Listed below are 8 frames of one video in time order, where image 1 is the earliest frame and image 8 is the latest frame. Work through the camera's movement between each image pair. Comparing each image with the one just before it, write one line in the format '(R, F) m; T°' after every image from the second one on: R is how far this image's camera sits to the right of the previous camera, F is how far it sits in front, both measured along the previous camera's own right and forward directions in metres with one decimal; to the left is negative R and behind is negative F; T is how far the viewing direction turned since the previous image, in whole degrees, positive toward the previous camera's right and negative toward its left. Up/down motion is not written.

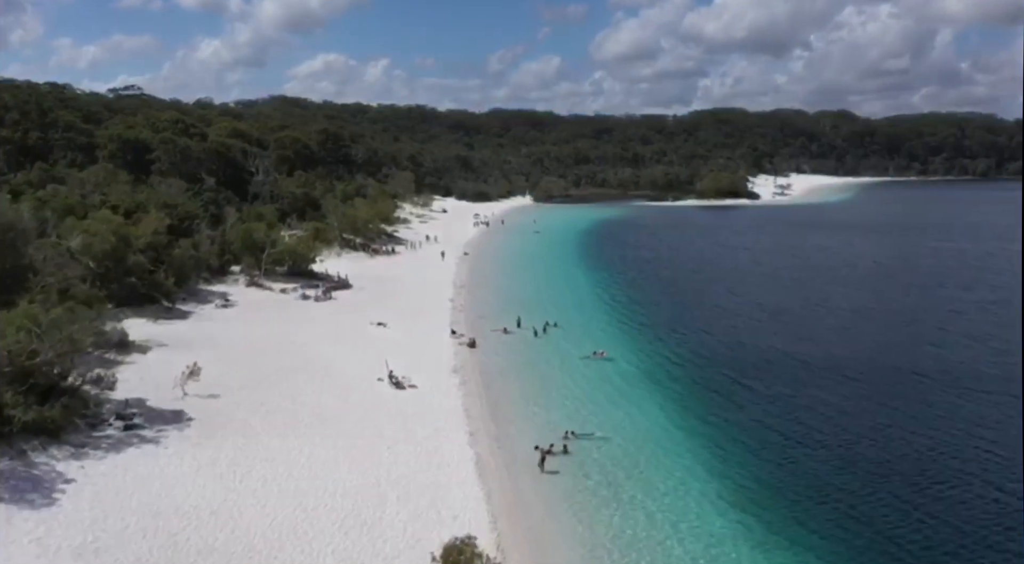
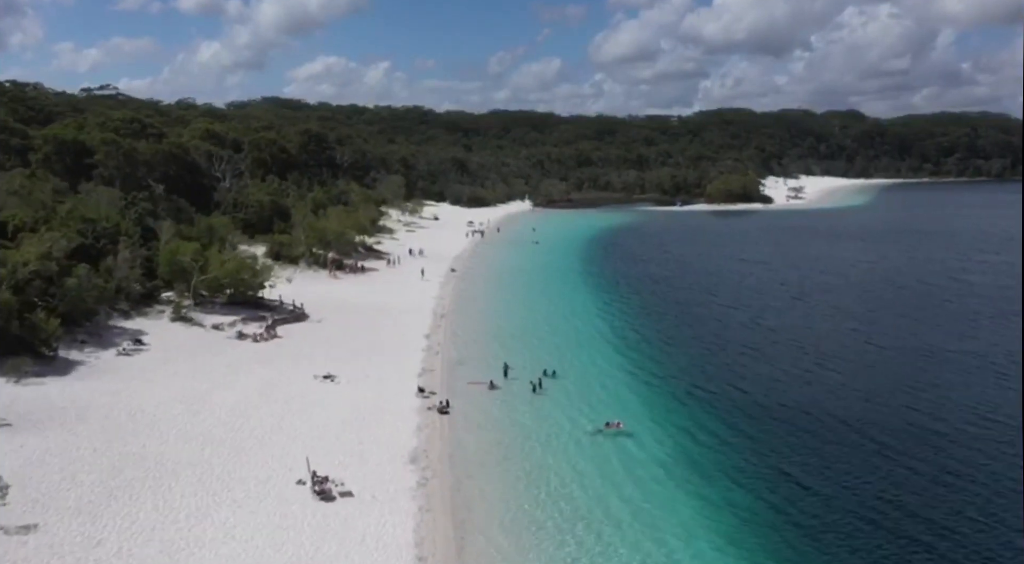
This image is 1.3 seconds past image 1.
(+0.6, +9.0) m; 0°
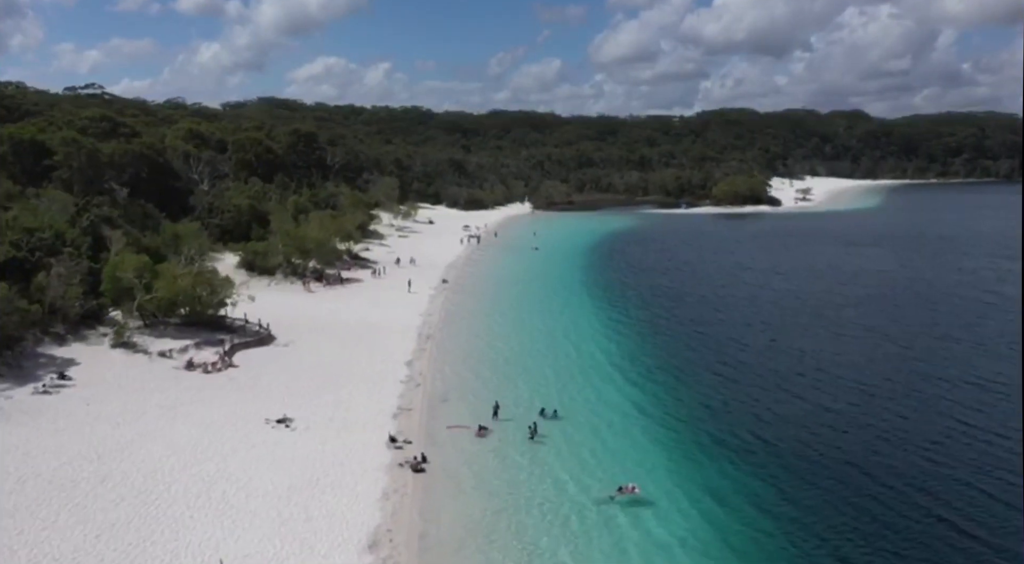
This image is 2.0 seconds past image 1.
(+0.3, +5.0) m; 0°
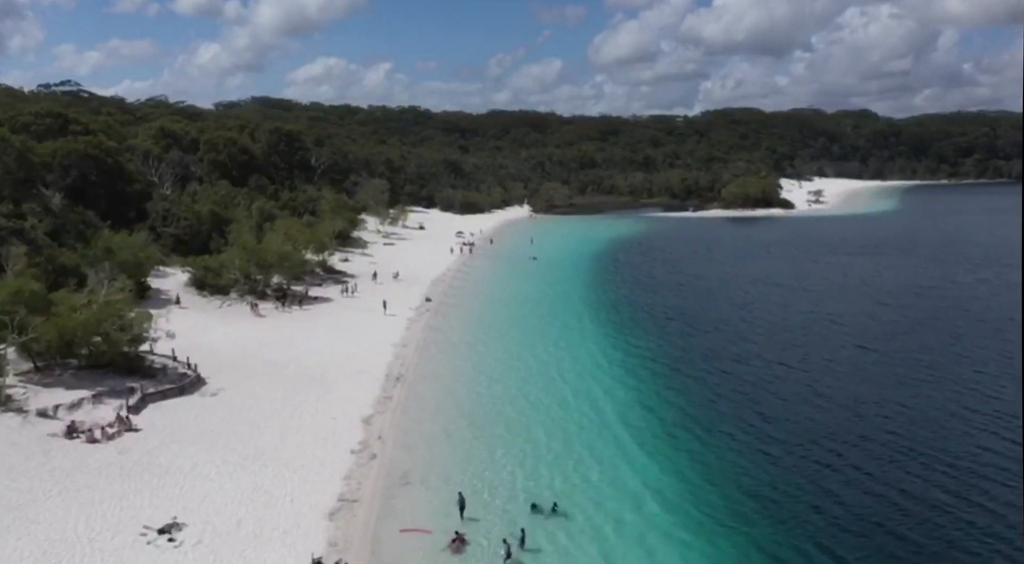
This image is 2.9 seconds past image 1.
(+0.4, +7.5) m; 0°
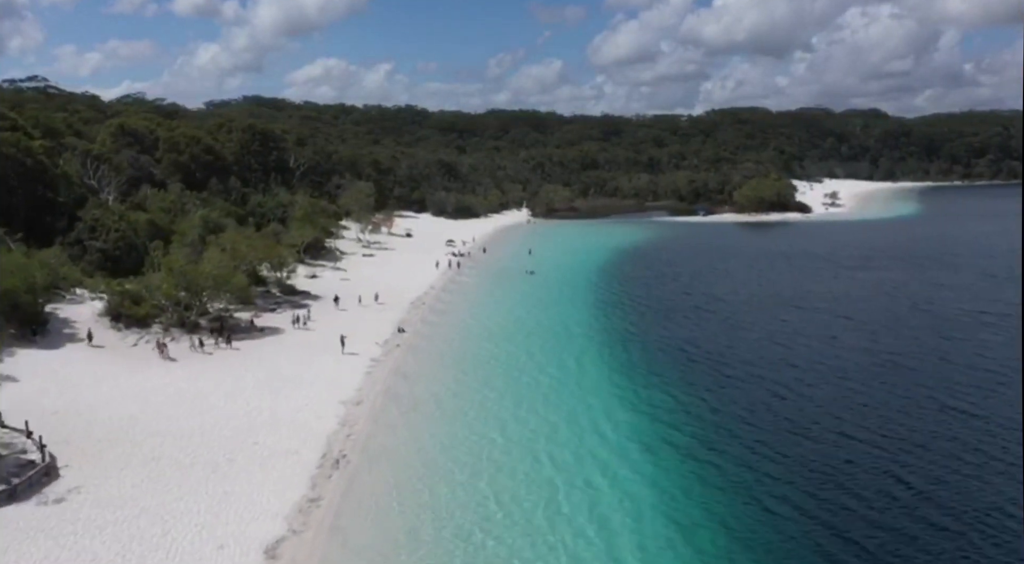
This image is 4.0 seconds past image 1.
(+0.5, +8.9) m; 0°
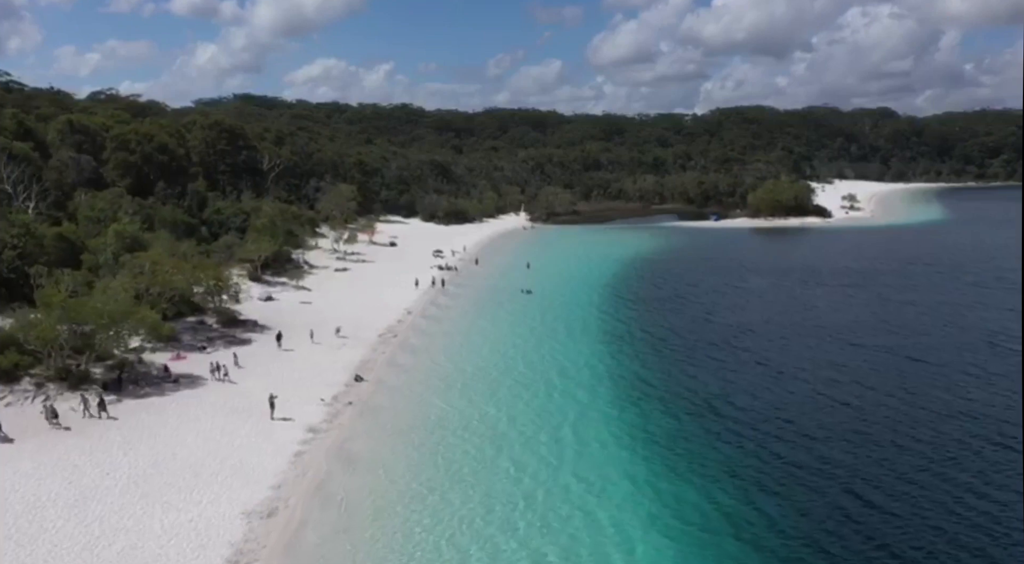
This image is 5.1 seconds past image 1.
(+0.4, +9.1) m; 0°
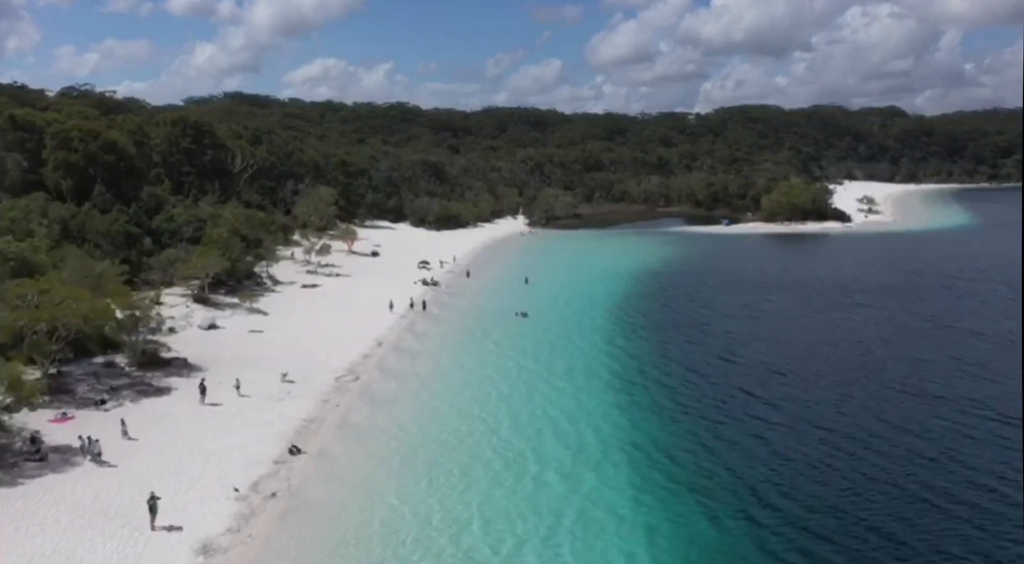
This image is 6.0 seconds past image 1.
(+0.4, +8.0) m; 0°
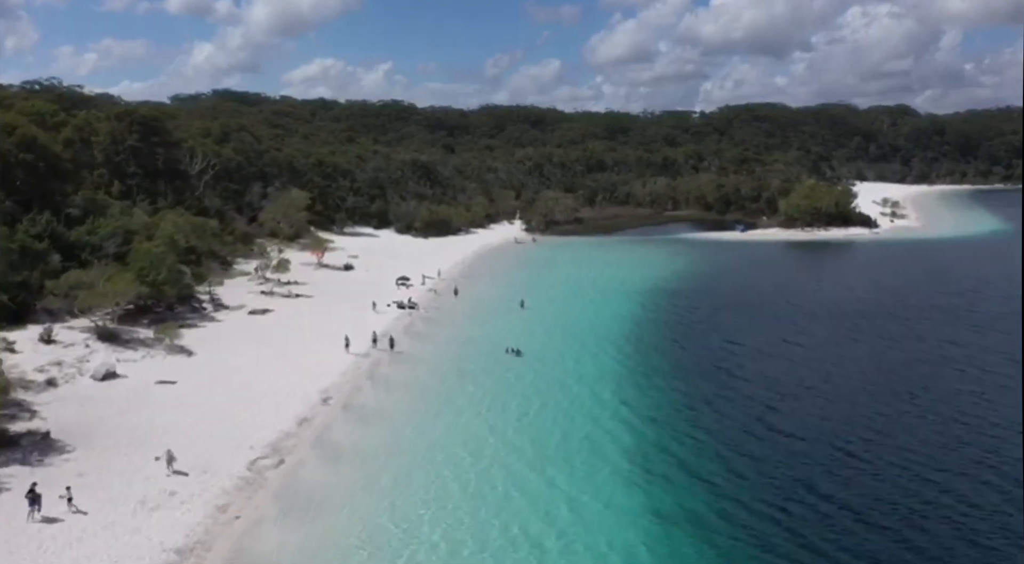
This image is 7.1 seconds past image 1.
(+0.4, +9.2) m; 0°
